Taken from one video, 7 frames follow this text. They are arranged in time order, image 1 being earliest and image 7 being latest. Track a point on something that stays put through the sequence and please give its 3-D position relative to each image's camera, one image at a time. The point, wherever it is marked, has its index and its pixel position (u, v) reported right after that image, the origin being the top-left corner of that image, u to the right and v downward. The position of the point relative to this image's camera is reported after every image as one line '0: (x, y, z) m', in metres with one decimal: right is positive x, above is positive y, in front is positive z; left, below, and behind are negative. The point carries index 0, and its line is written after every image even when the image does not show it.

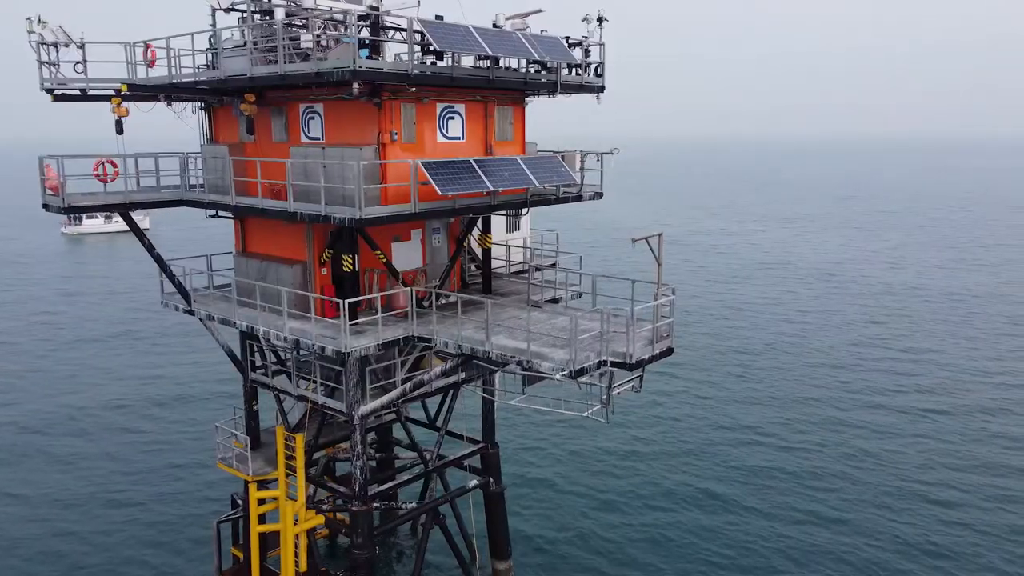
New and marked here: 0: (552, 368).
0: (+0.9, -1.8, +18.8) m
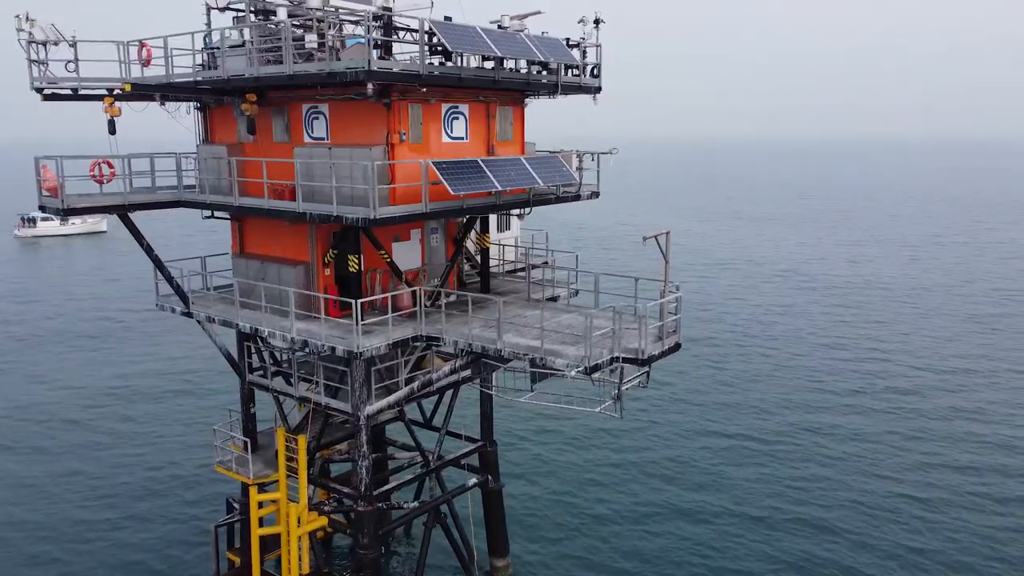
0: (+1.3, -1.8, +19.0) m
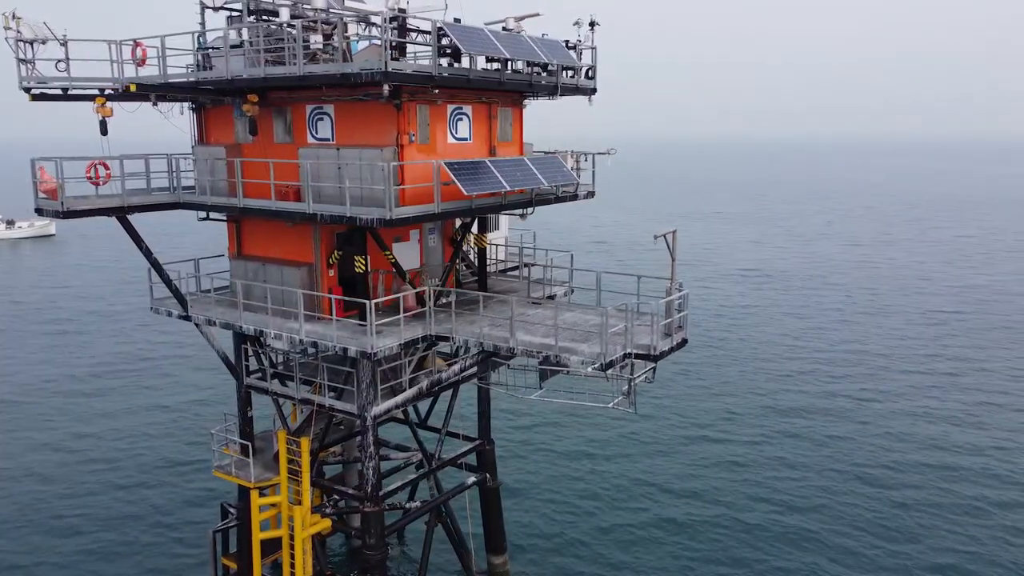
0: (+1.6, -1.7, +19.4) m
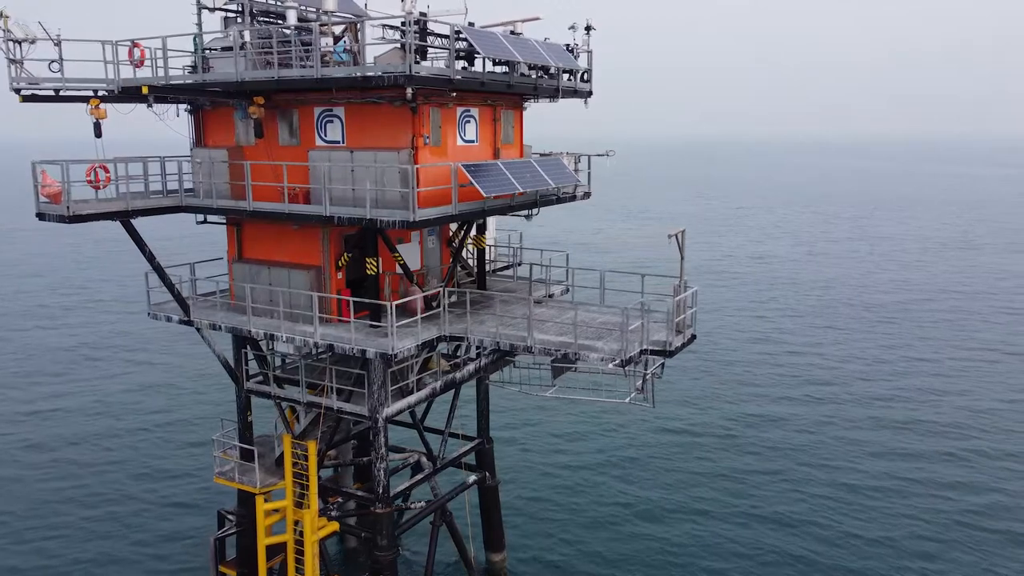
0: (+2.2, -1.7, +19.8) m
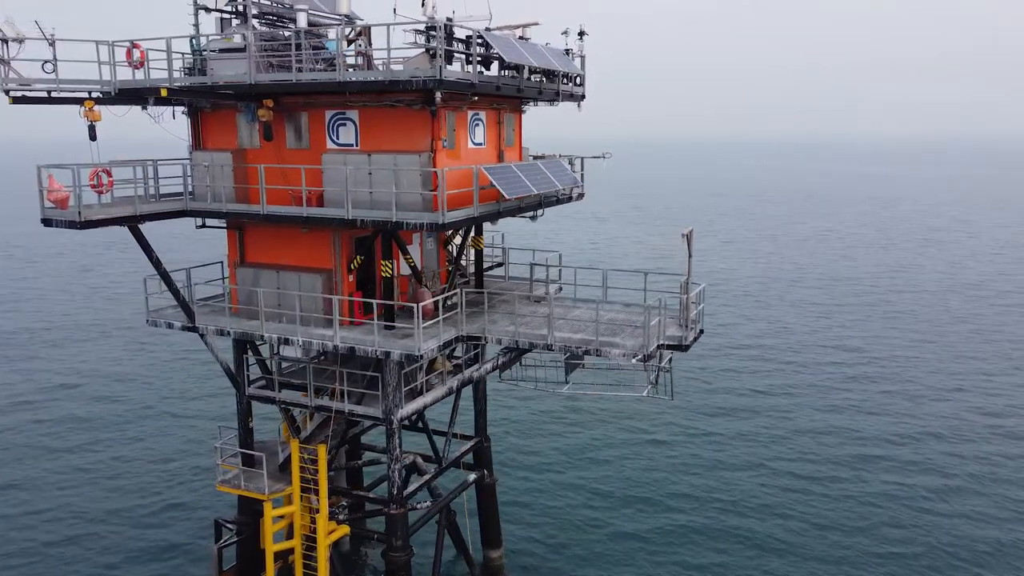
0: (+2.8, -1.7, +20.5) m
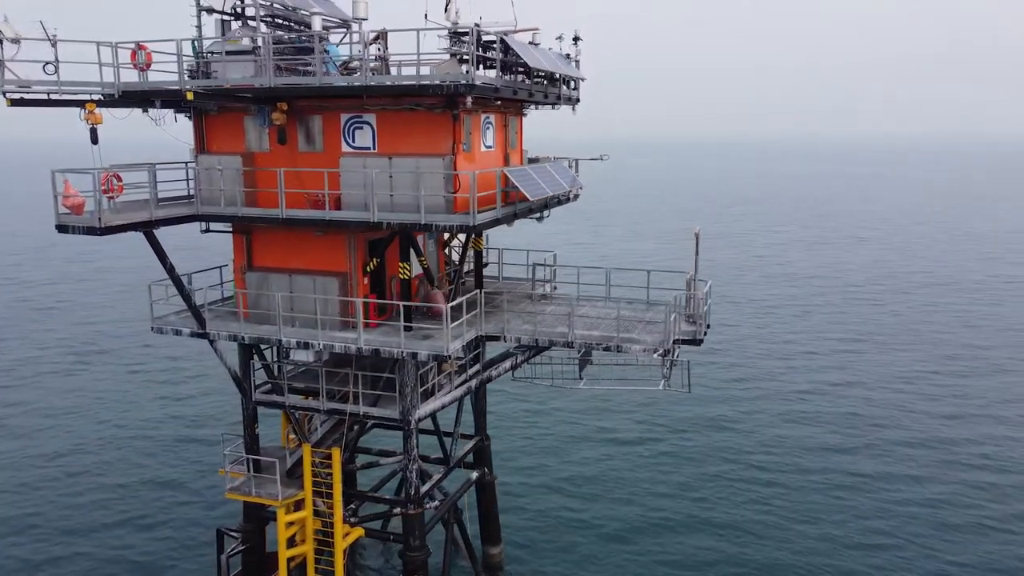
0: (+3.4, -1.6, +21.3) m
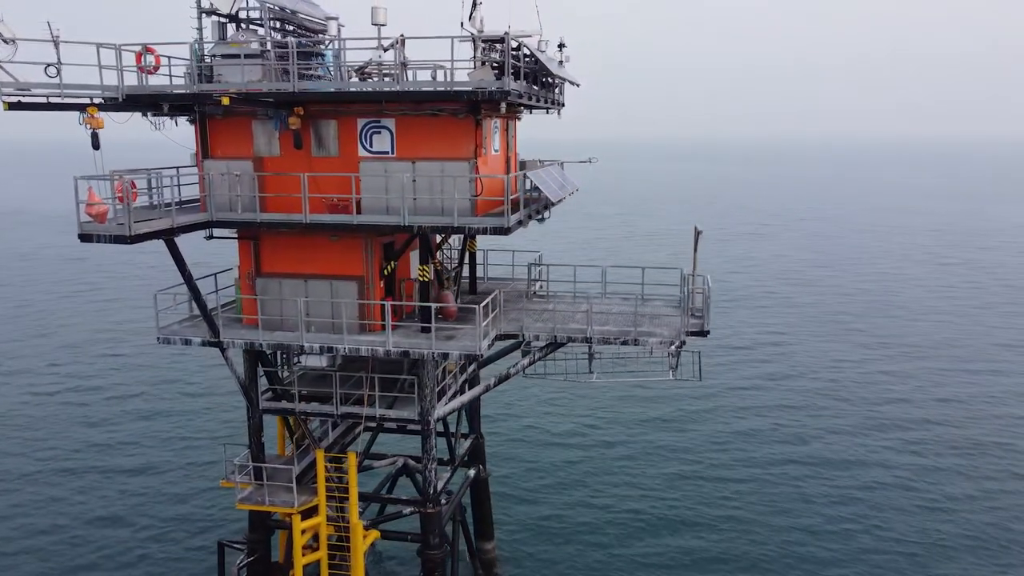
0: (+4.0, -1.5, +22.5) m
